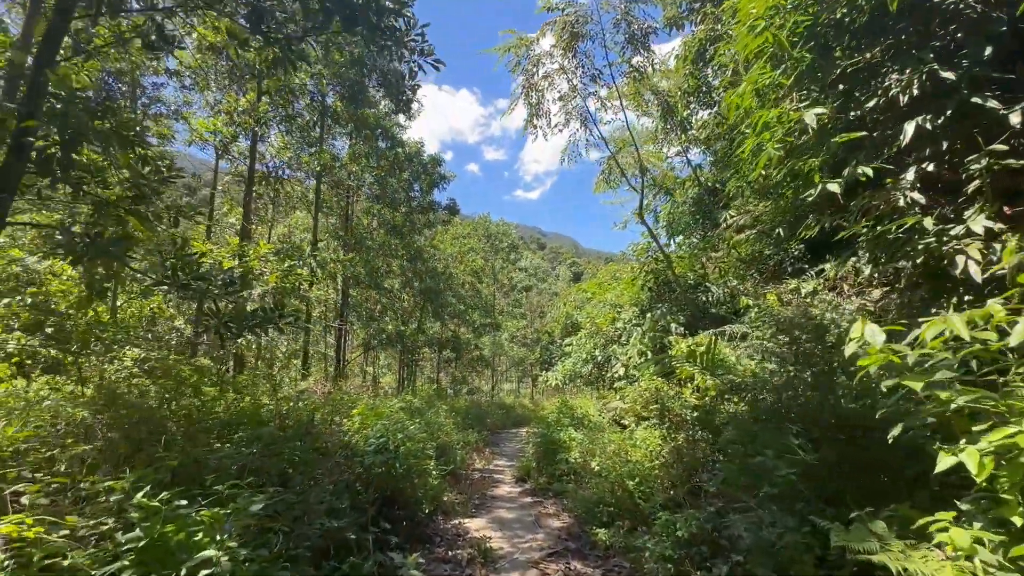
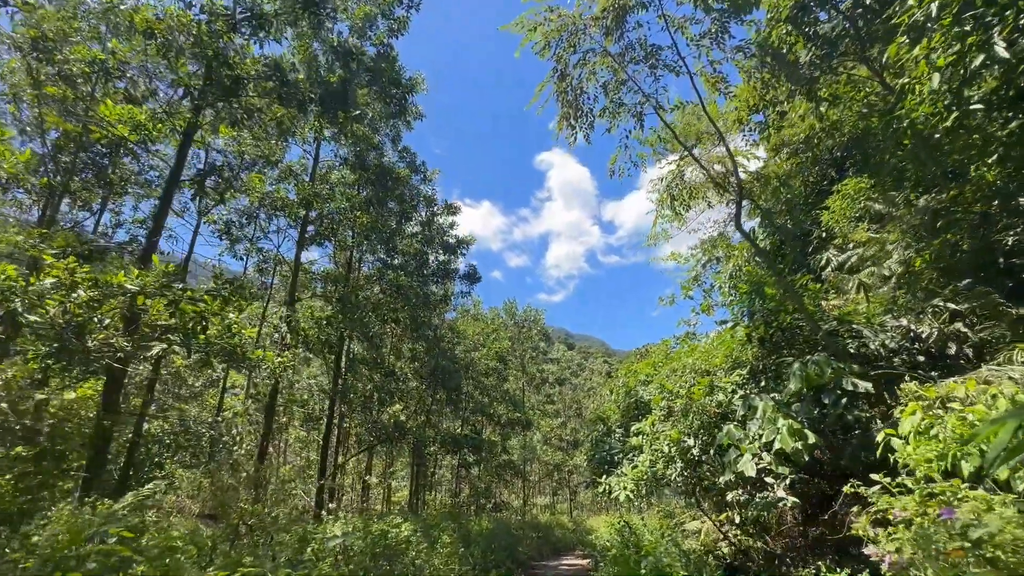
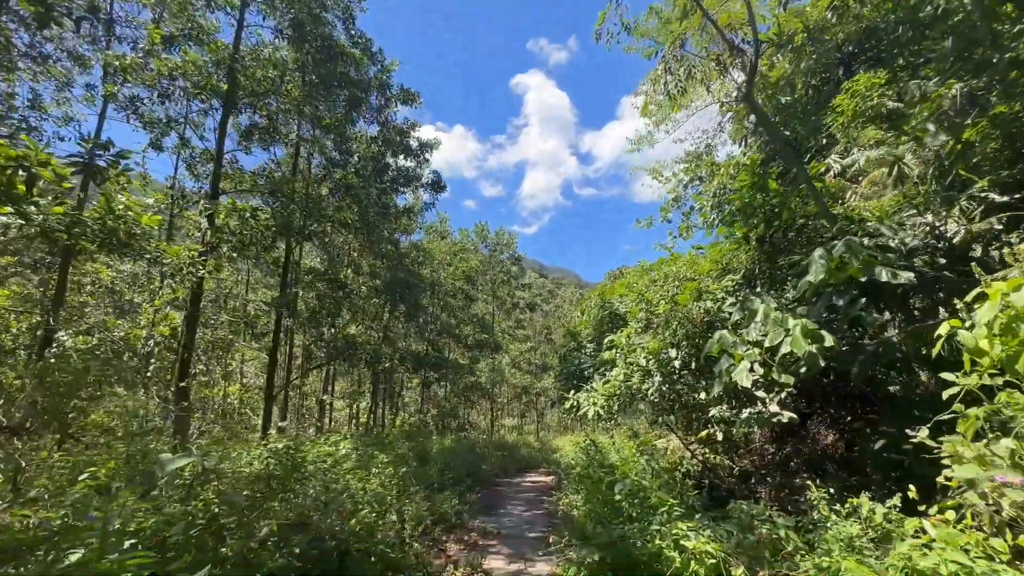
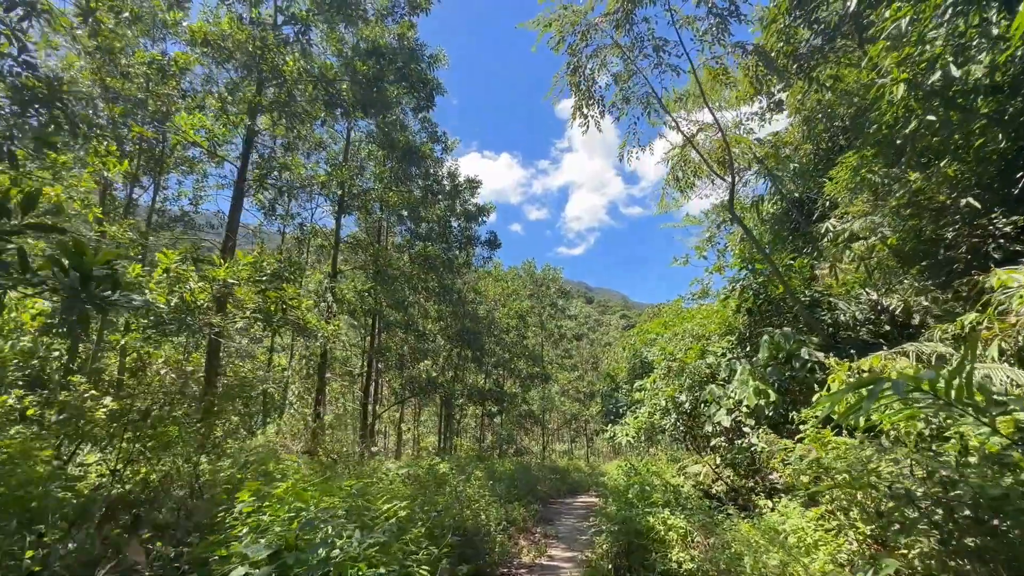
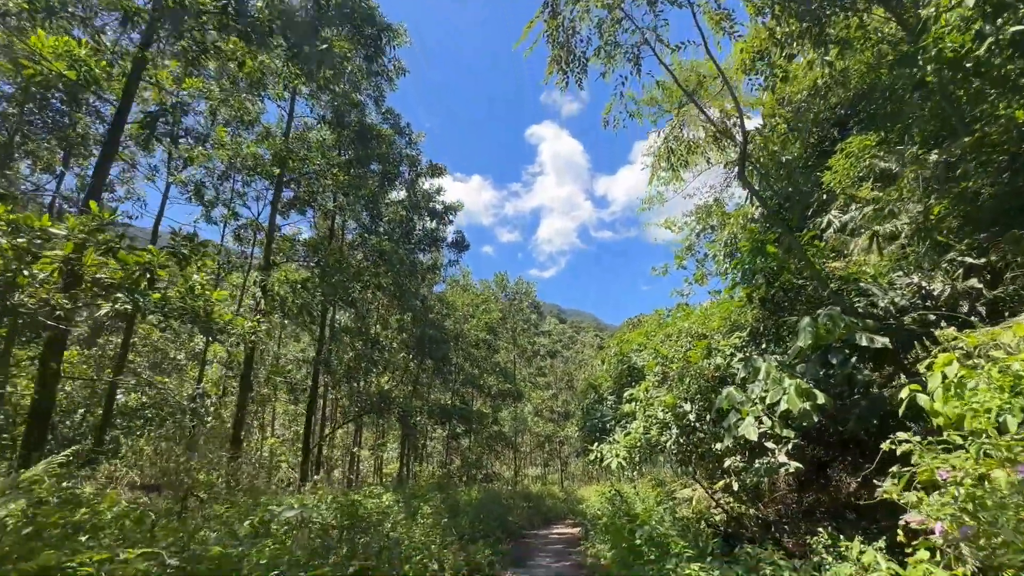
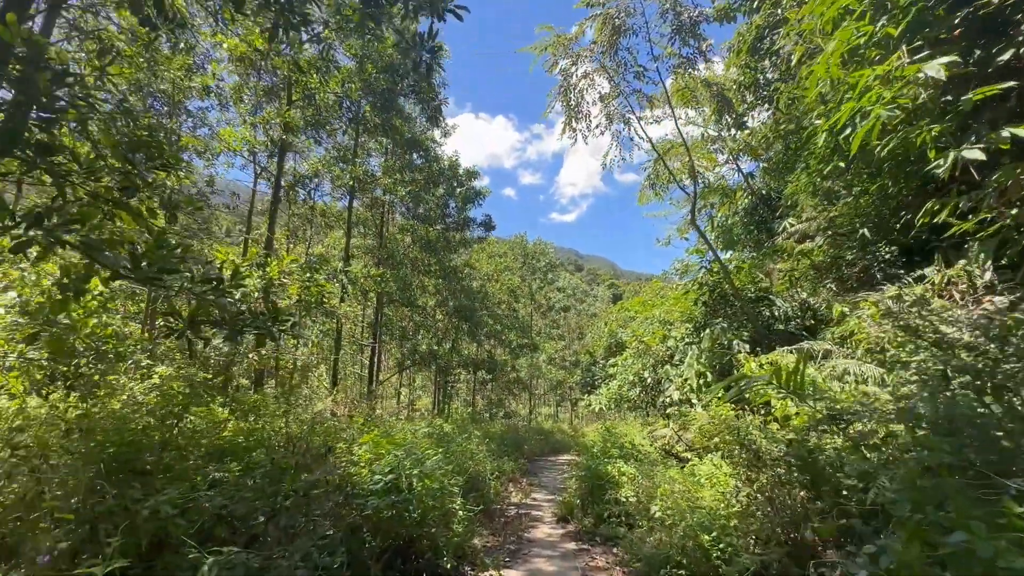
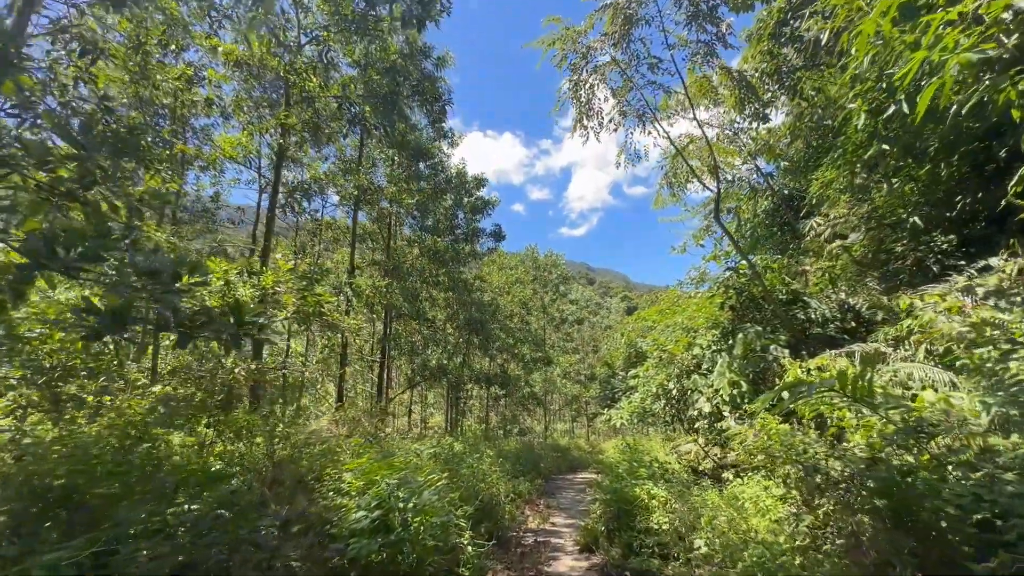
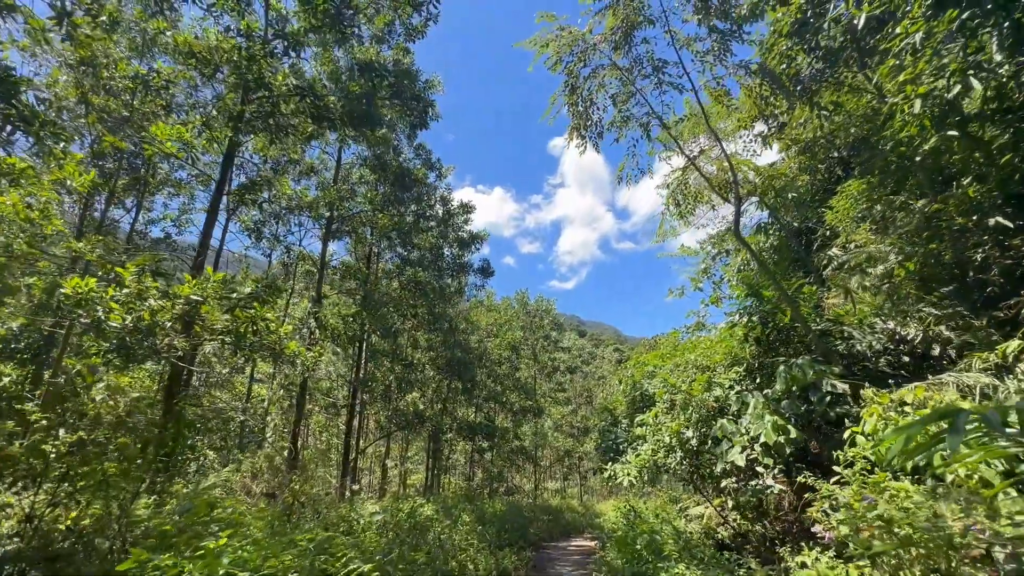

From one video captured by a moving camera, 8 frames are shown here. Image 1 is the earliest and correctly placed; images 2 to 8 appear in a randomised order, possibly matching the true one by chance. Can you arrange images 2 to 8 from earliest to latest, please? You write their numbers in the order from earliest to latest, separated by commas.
6, 7, 4, 8, 2, 5, 3
